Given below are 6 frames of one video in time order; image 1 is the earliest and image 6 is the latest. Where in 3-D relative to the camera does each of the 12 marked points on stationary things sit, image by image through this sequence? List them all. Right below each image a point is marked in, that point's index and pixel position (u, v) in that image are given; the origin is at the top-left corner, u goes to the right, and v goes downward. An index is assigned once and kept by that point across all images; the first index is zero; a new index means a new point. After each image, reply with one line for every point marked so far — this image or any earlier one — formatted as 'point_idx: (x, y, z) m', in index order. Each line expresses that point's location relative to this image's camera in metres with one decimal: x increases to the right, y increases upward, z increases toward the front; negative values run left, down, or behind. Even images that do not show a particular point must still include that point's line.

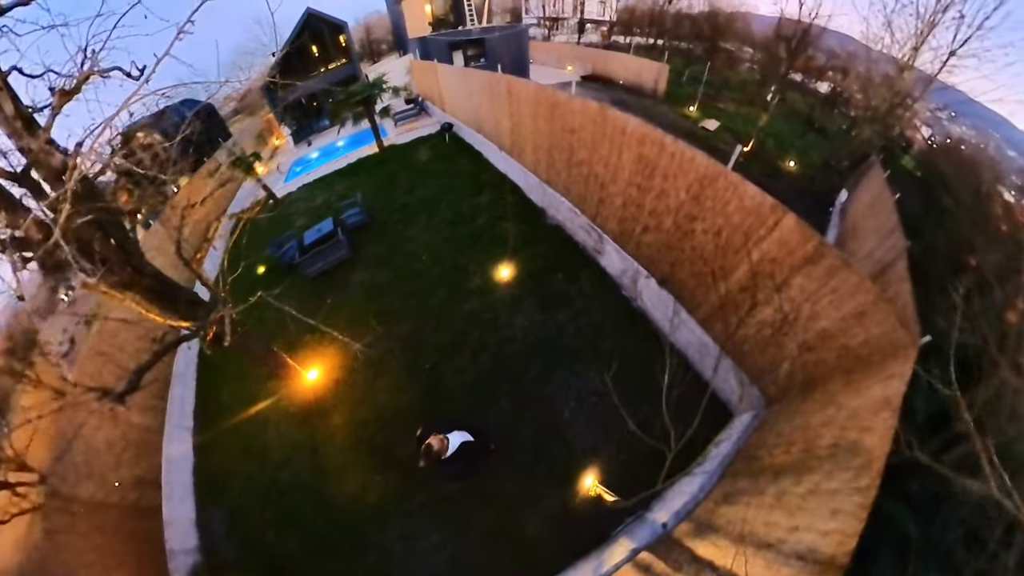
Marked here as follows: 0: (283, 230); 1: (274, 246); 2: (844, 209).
0: (-13.5, +3.2, +17.0) m
1: (-12.6, +1.9, +15.2) m
2: (+21.6, +5.3, +19.0) m
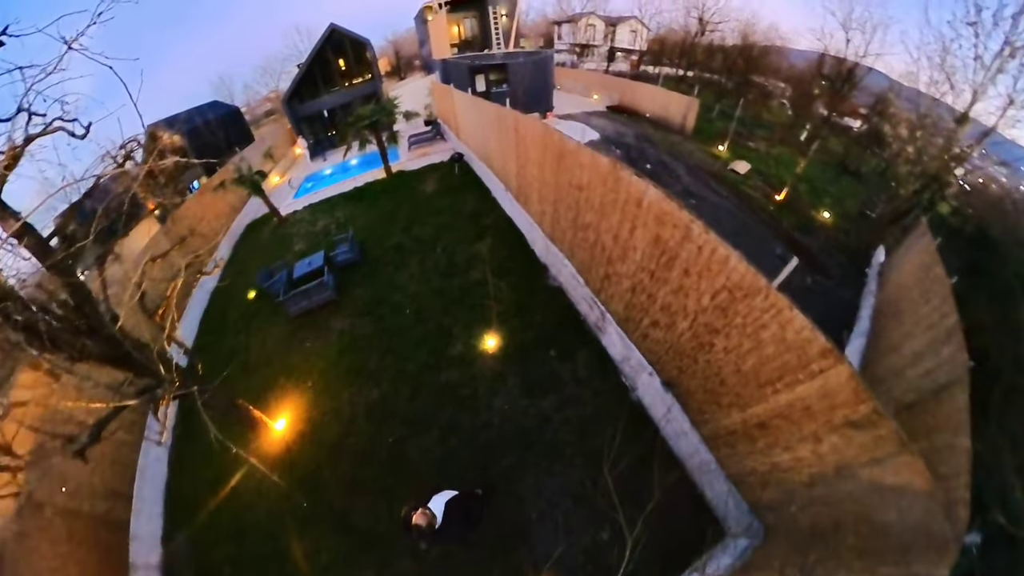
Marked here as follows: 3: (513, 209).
0: (-13.3, +1.9, +16.6) m
1: (-12.7, +0.5, +14.7) m
2: (+21.8, +0.6, +17.1) m
3: (+0.1, +3.5, +13.4) m
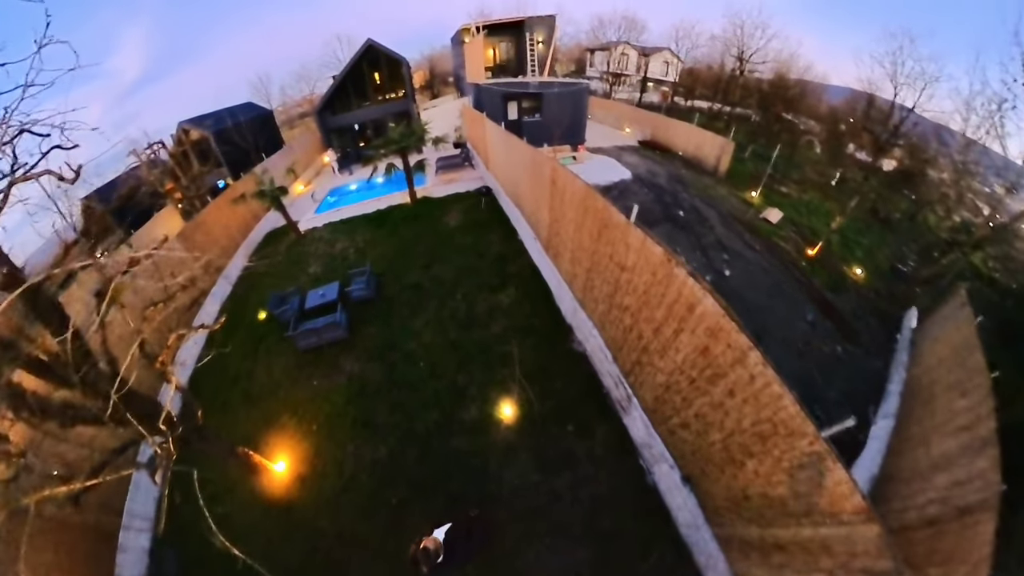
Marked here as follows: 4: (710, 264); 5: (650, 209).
0: (-12.2, +0.7, +16.3) m
1: (-11.7, -0.7, +14.5) m
2: (+22.7, -3.8, +16.0) m
3: (+1.3, +1.2, +12.8) m
4: (+10.8, +1.4, +16.7) m
5: (+8.8, +5.2, +19.0) m
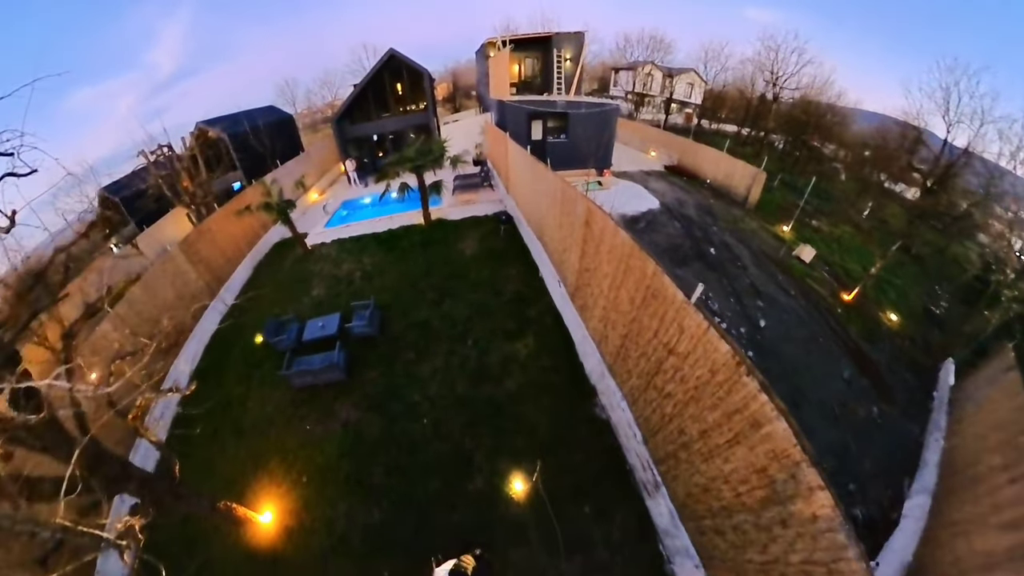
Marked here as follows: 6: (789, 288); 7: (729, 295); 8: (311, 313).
0: (-11.4, -0.5, +15.3) m
1: (-11.0, -1.8, +13.4) m
2: (+23.2, -7.1, +14.1) m
3: (+2.1, -0.7, +11.5) m
4: (+11.6, -1.2, +15.1) m
5: (+9.9, +2.7, +17.6) m
6: (+16.8, +0.1, +18.0) m
7: (+11.3, -0.4, +15.5) m
8: (-9.8, -1.3, +14.1) m
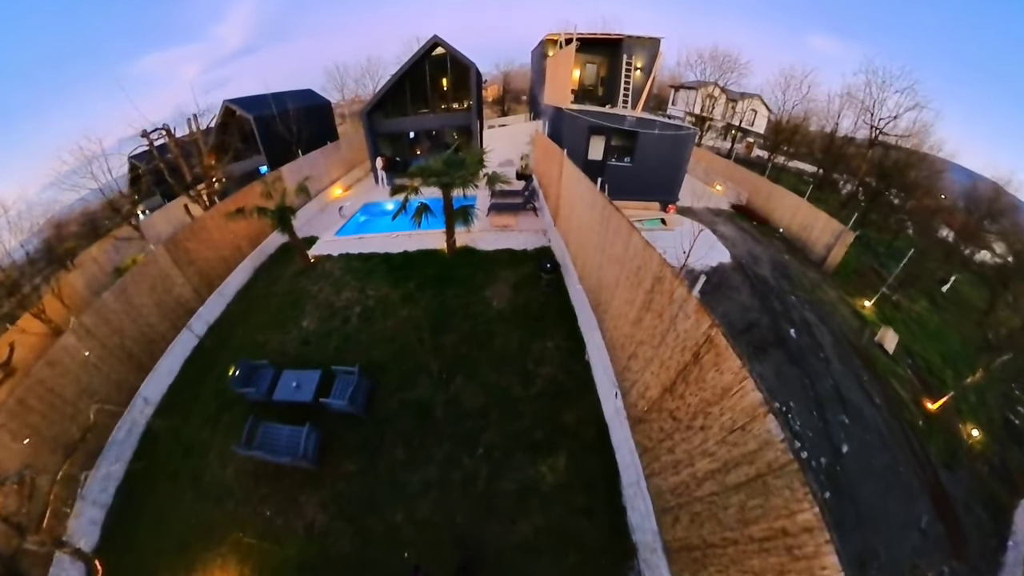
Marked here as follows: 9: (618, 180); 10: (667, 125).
0: (-10.0, -1.6, +12.8) m
1: (-10.0, -2.9, +10.9) m
2: (+23.1, -13.0, +9.7) m
3: (+3.0, -3.7, +8.3) m
4: (+12.6, -5.6, +11.4) m
5: (+11.6, -1.5, +13.9) m
6: (+18.0, -5.1, +13.9) m
7: (+12.3, -4.8, +11.7) m
8: (-8.7, -2.6, +11.5) m
9: (+6.8, +6.8, +18.7) m
10: (+9.5, +9.8, +18.2) m
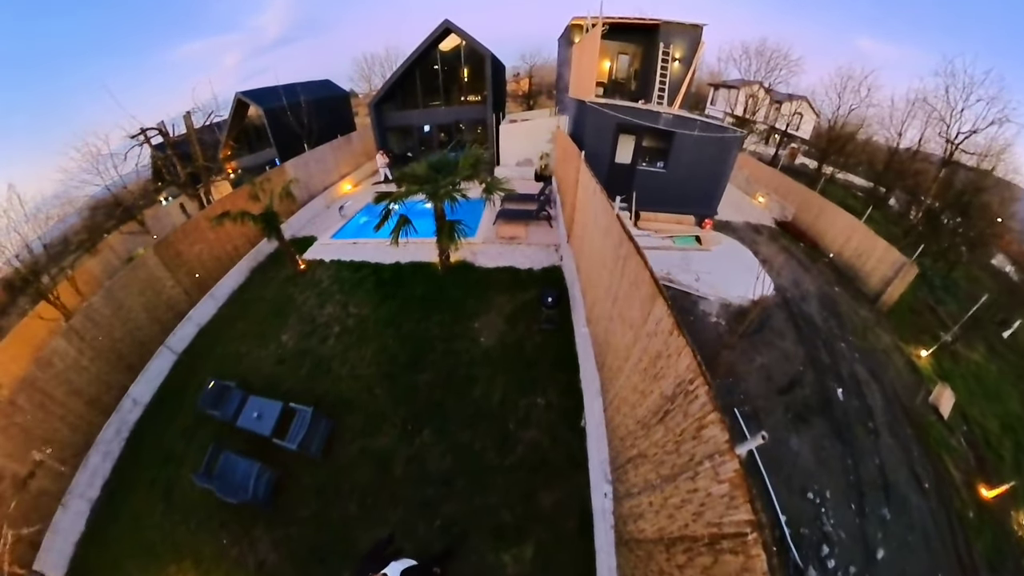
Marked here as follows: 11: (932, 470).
0: (-10.3, -2.0, +12.1) m
1: (-10.5, -3.4, +10.2) m
2: (+21.7, -15.7, +7.4) m
3: (+2.2, -5.1, +6.9) m
4: (+11.9, -7.5, +9.4) m
5: (+11.3, -3.3, +12.0) m
6: (+17.5, -7.3, +11.6) m
7: (+11.7, -6.7, +9.8) m
8: (-9.1, -3.2, +10.8) m
9: (+7.3, +5.3, +16.8) m
10: (+10.2, +8.2, +16.1) m
11: (+17.8, -7.3, +11.8) m
